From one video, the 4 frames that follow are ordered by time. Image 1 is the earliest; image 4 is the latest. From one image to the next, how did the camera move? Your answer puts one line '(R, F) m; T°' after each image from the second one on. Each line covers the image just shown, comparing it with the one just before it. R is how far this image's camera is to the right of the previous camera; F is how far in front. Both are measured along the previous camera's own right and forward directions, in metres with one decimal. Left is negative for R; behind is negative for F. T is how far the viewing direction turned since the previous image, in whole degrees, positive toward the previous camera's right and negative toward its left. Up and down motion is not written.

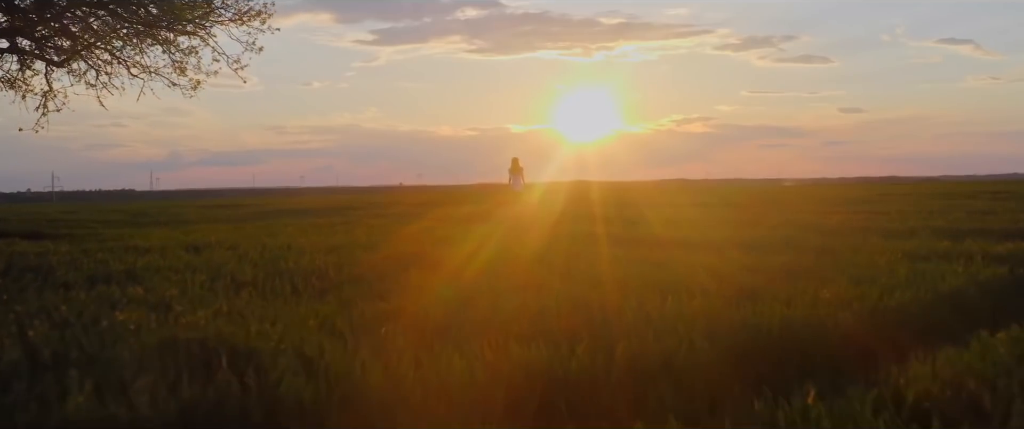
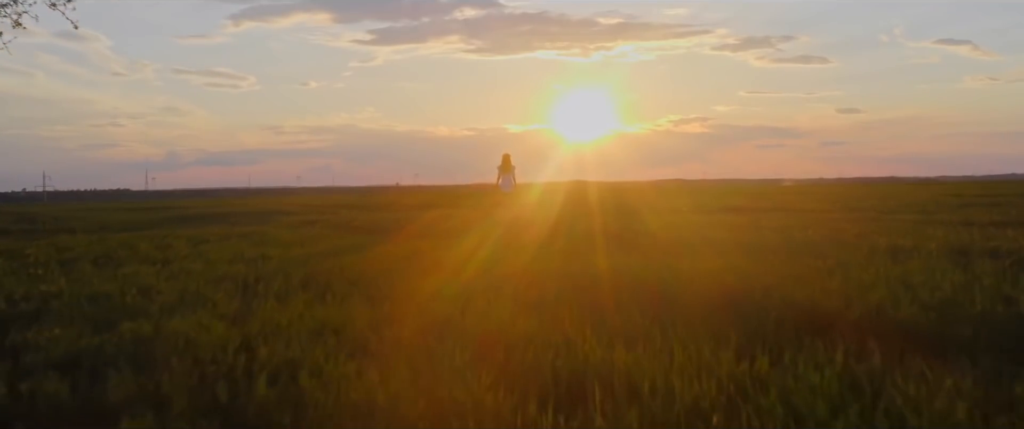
(+0.3, +4.0) m; 0°
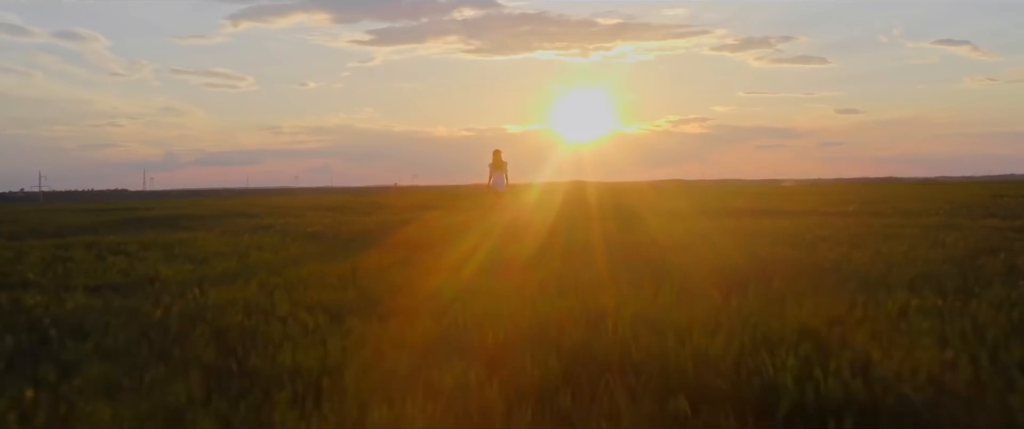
(+0.1, +1.7) m; 0°
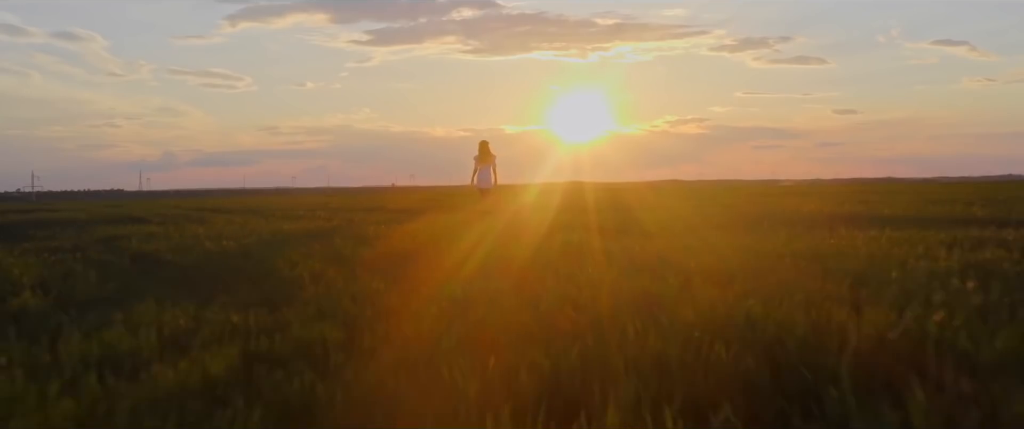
(+0.2, +3.1) m; 0°
